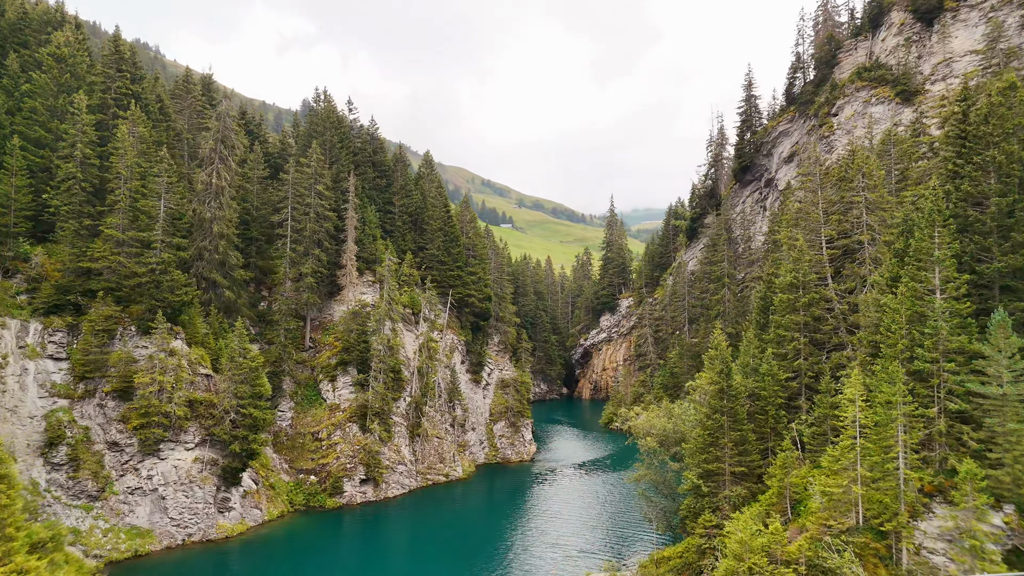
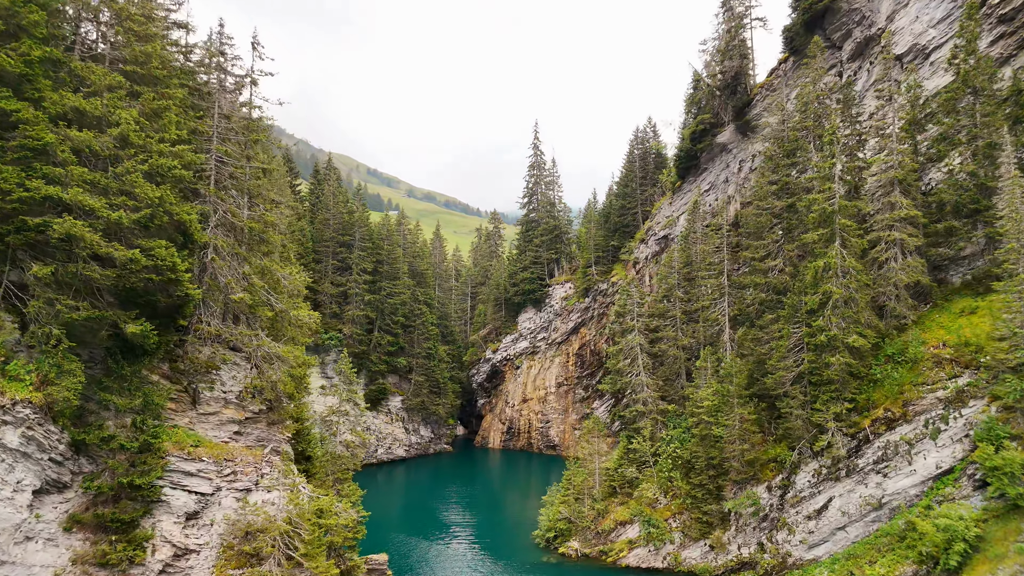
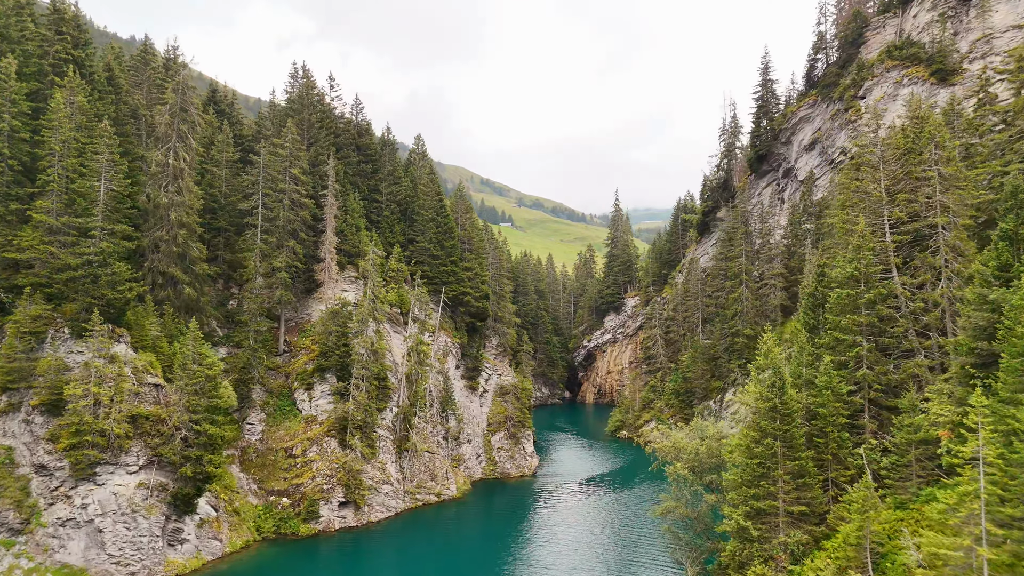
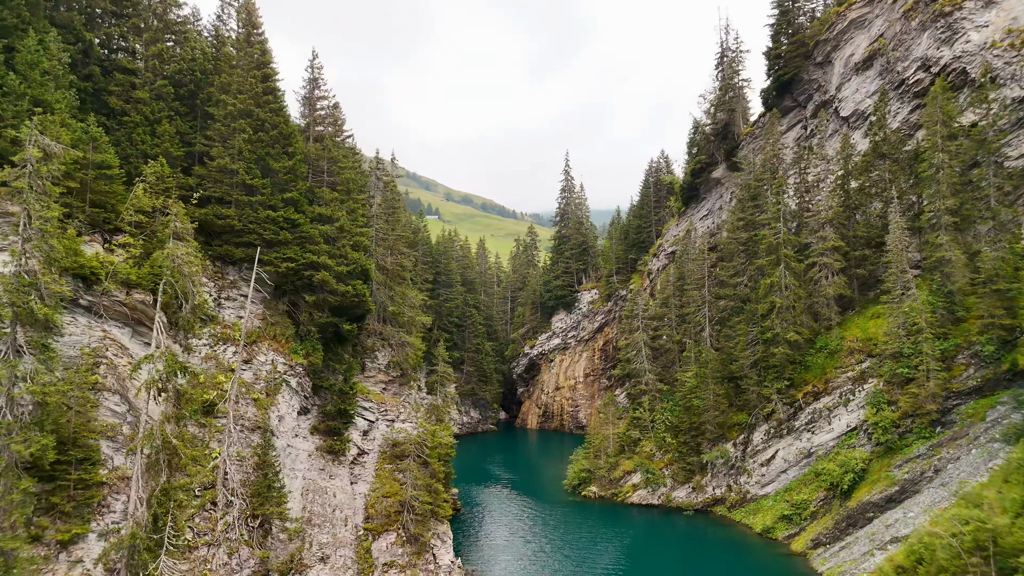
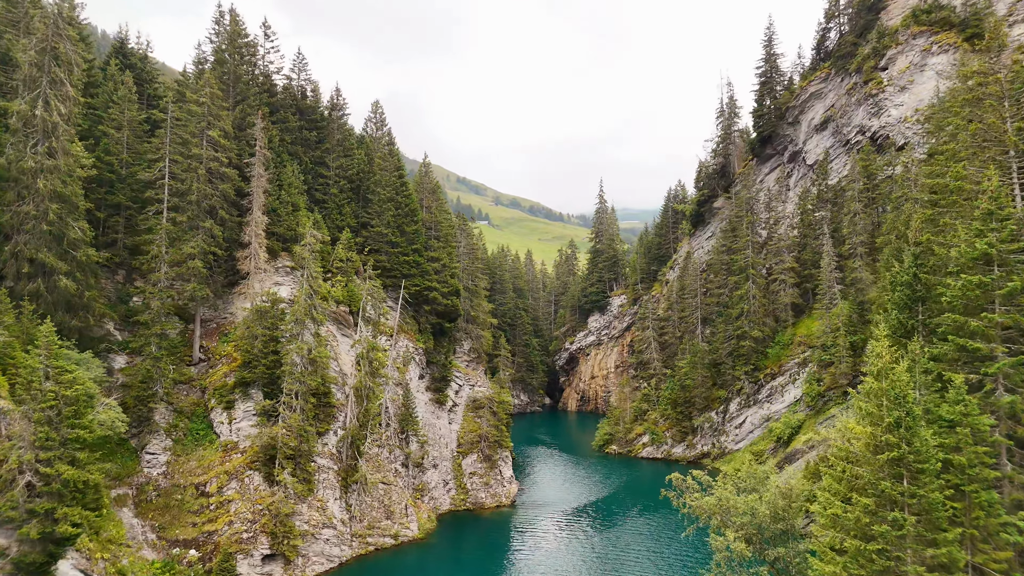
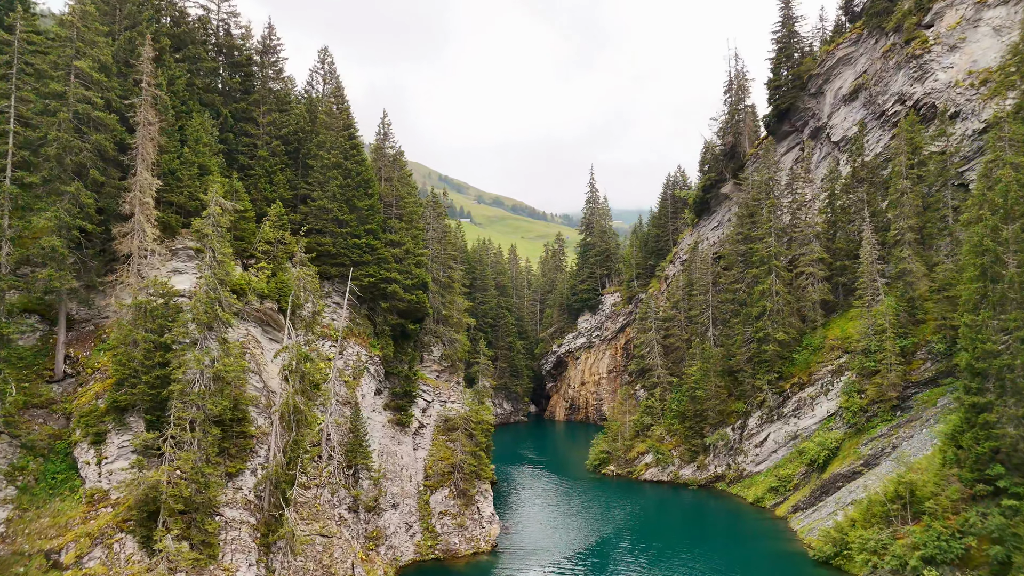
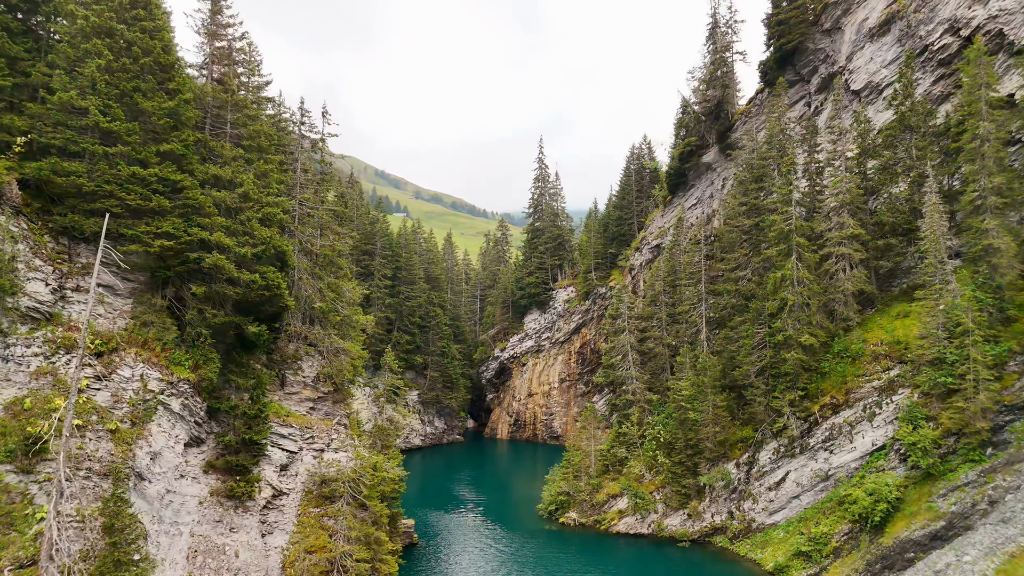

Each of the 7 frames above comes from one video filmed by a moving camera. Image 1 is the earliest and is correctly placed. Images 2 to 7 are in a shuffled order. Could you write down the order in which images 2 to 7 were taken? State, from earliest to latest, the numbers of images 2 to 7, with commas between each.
3, 5, 6, 4, 7, 2
